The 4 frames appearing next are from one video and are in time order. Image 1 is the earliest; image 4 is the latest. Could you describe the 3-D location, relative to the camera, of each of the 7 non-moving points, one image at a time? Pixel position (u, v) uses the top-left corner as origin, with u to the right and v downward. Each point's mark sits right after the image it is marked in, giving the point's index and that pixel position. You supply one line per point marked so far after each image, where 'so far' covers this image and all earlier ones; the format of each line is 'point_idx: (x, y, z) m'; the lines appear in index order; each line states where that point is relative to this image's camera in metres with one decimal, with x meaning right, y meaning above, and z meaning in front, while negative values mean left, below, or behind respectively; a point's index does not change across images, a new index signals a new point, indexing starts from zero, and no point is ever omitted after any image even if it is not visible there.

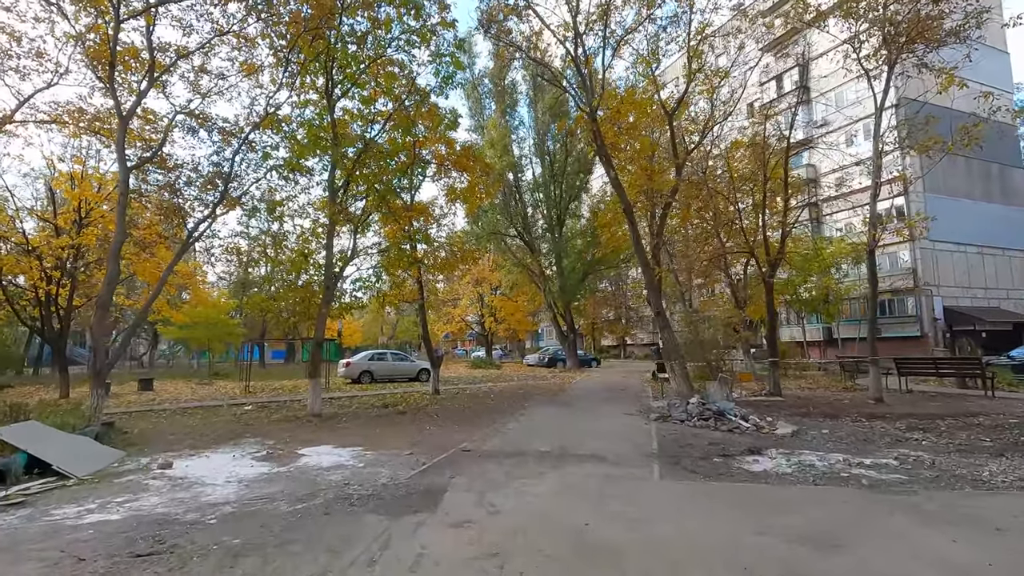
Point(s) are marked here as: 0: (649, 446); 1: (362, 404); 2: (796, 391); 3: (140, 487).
0: (+2.0, -2.3, +7.8) m
1: (-4.0, -3.1, +14.4) m
2: (+7.7, -2.8, +14.6) m
3: (-4.2, -2.2, +6.0) m
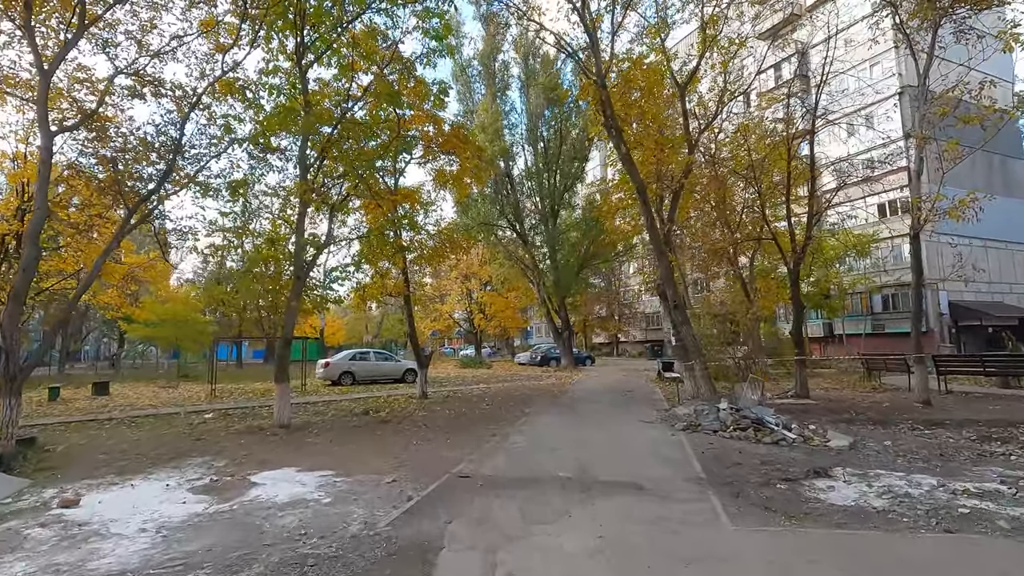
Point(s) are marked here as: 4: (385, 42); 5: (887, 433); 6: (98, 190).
0: (+2.1, -2.1, +6.3) m
1: (-4.1, -2.9, +12.7) m
2: (+7.6, -2.6, +13.2) m
3: (-4.0, -2.1, +4.4) m
4: (-3.3, +6.4, +13.9) m
5: (+6.0, -2.3, +8.6) m
6: (-7.9, +1.9, +10.2) m
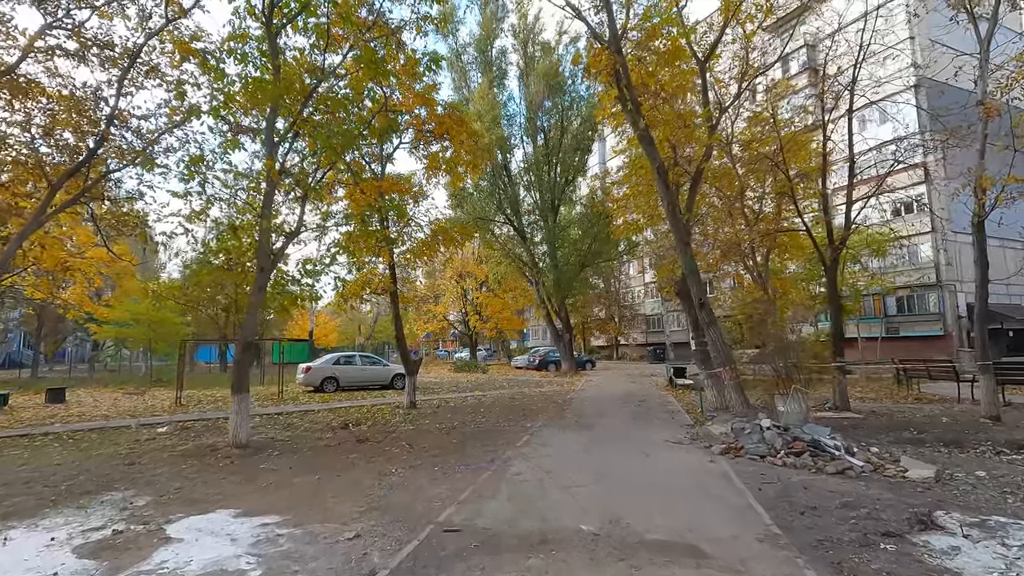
0: (+2.1, -2.0, +4.7) m
1: (-4.1, -2.8, +11.1) m
2: (+7.6, -2.5, +11.7) m
3: (-4.0, -1.9, +2.7) m
4: (-3.3, +6.4, +12.3) m
5: (+6.0, -2.2, +7.0) m
6: (-7.9, +2.0, +8.6) m
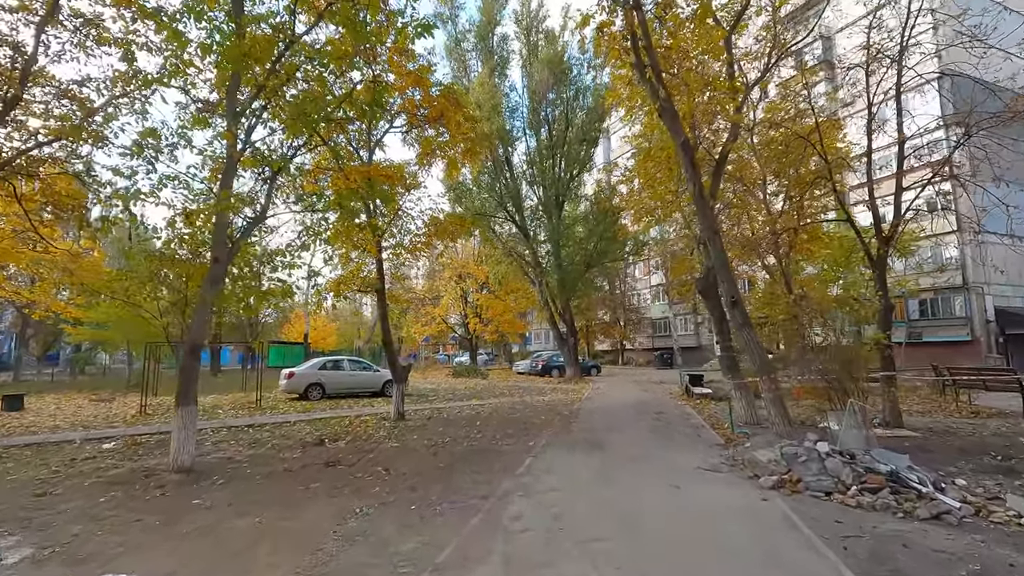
0: (+2.1, -1.9, +3.2) m
1: (-4.1, -2.7, +9.7) m
2: (+7.6, -2.5, +10.2) m
3: (-4.0, -1.8, +1.3) m
4: (-3.2, +6.5, +11.0) m
5: (+6.0, -2.1, +5.5) m
6: (-7.9, +2.1, +7.2) m
